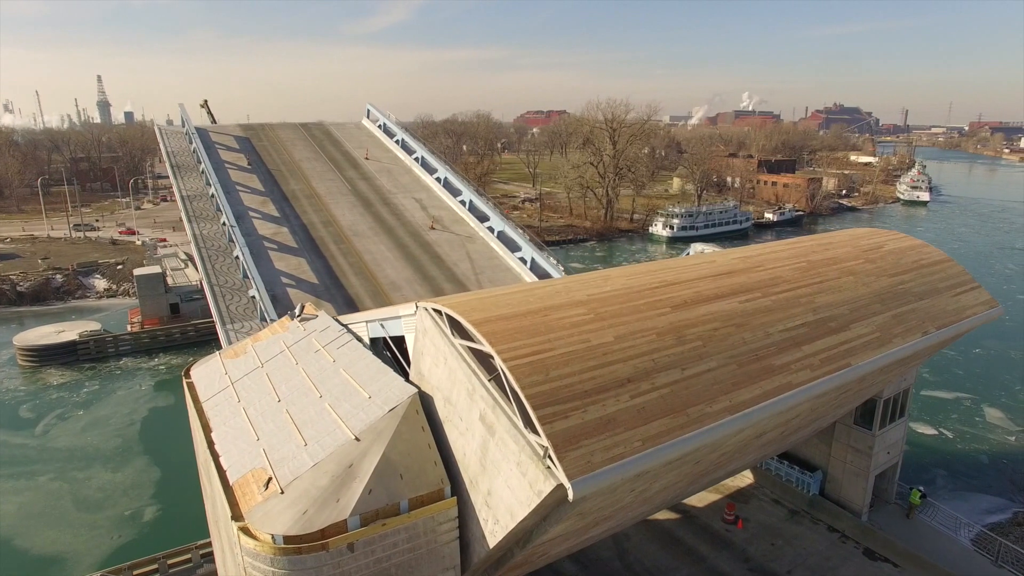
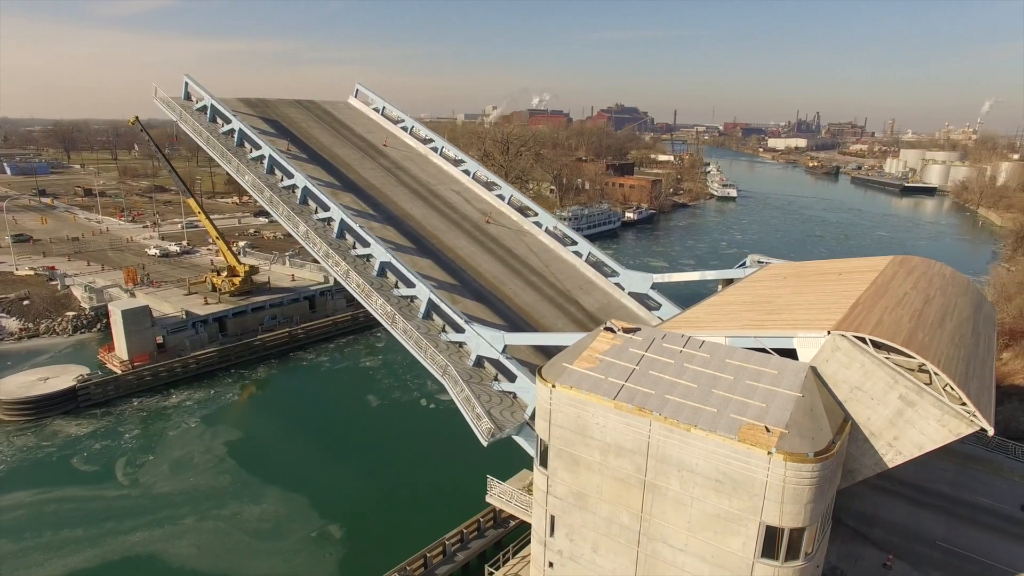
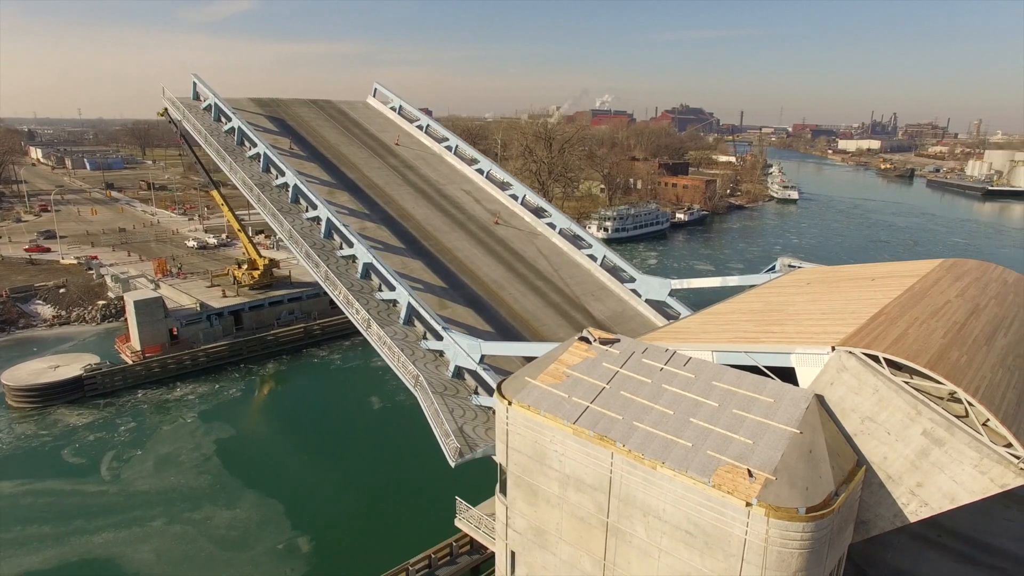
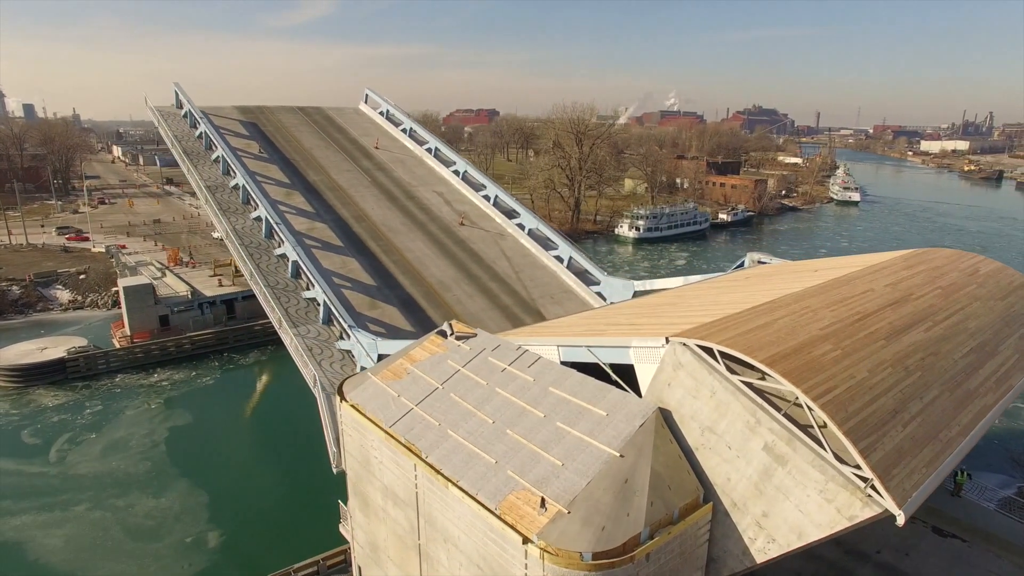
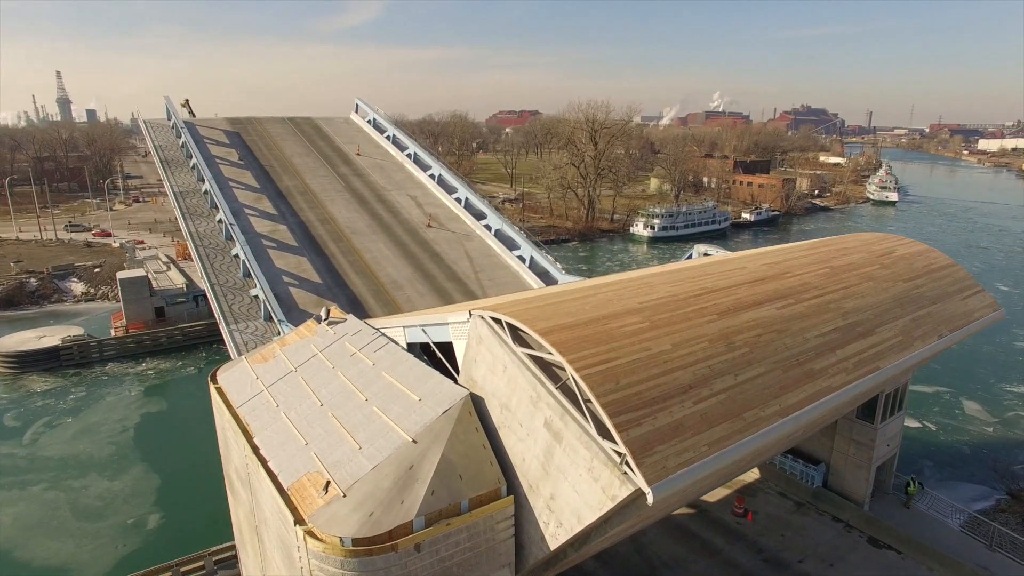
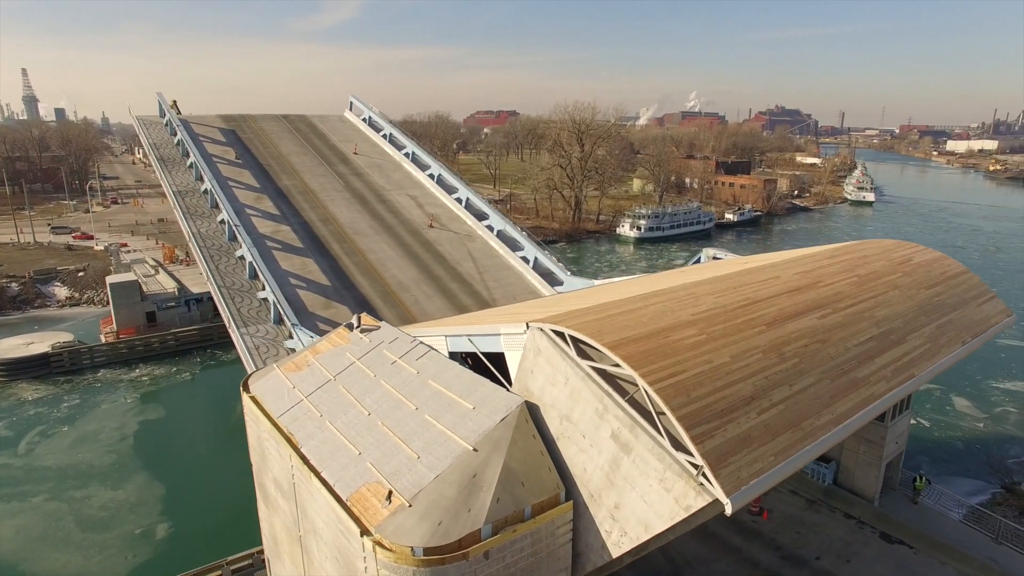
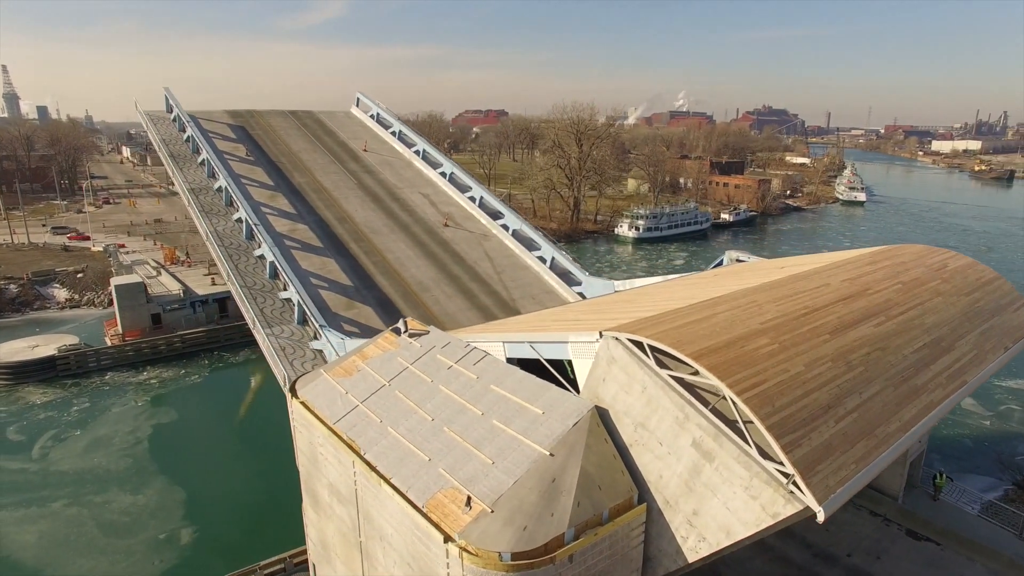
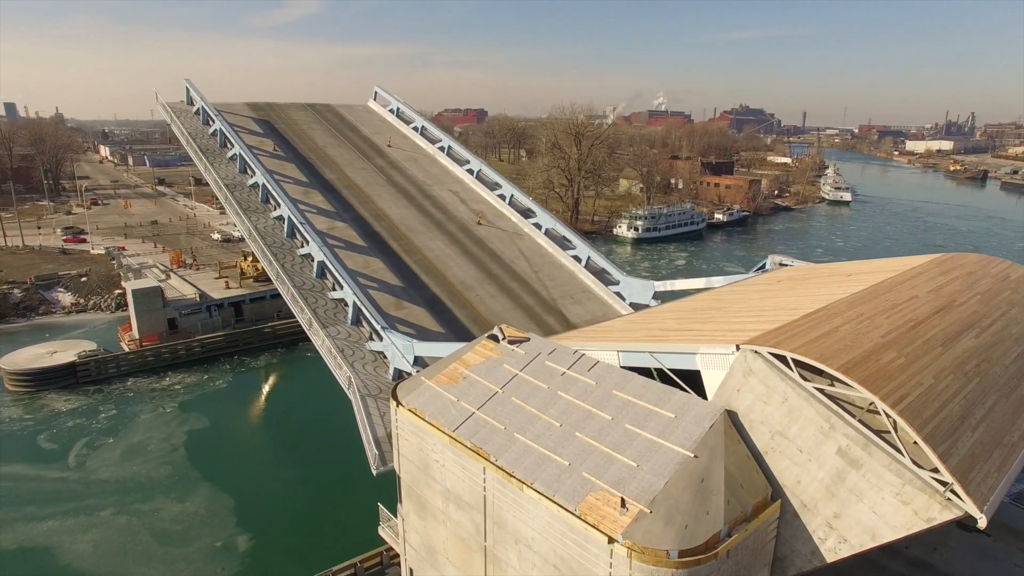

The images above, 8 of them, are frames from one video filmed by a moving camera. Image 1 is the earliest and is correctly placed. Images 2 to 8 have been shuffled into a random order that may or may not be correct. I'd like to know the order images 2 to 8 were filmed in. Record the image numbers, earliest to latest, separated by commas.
5, 6, 7, 4, 8, 3, 2
